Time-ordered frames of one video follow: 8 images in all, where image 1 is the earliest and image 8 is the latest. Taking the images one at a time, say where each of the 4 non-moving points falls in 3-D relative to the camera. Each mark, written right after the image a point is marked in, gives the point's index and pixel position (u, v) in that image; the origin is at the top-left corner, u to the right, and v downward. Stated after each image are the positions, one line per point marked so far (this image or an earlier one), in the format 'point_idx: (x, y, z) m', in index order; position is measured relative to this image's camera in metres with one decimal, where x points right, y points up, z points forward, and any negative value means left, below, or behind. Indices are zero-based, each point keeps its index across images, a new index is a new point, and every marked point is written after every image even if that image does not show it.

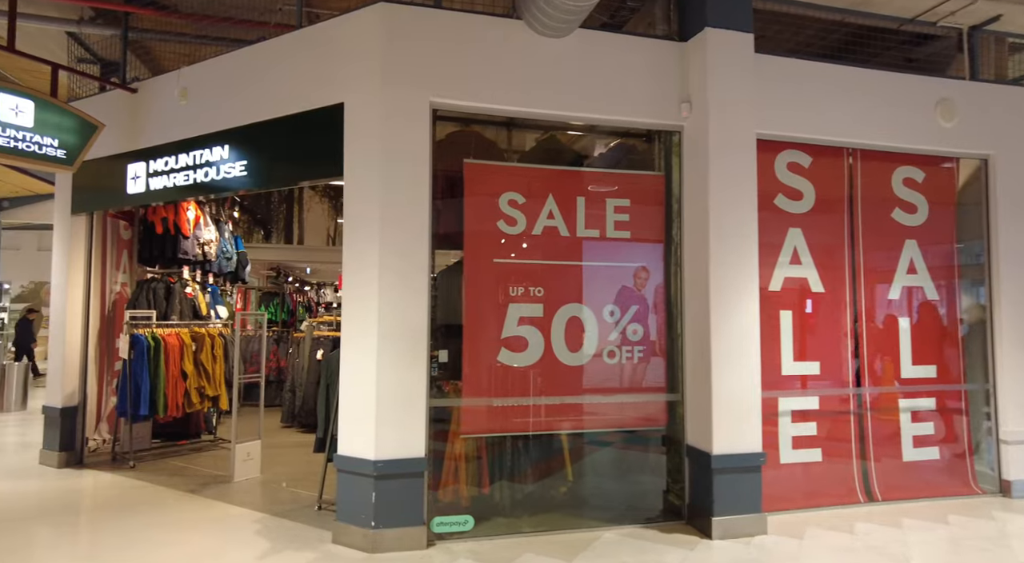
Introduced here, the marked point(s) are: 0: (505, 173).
0: (0.0, +0.8, +4.1) m
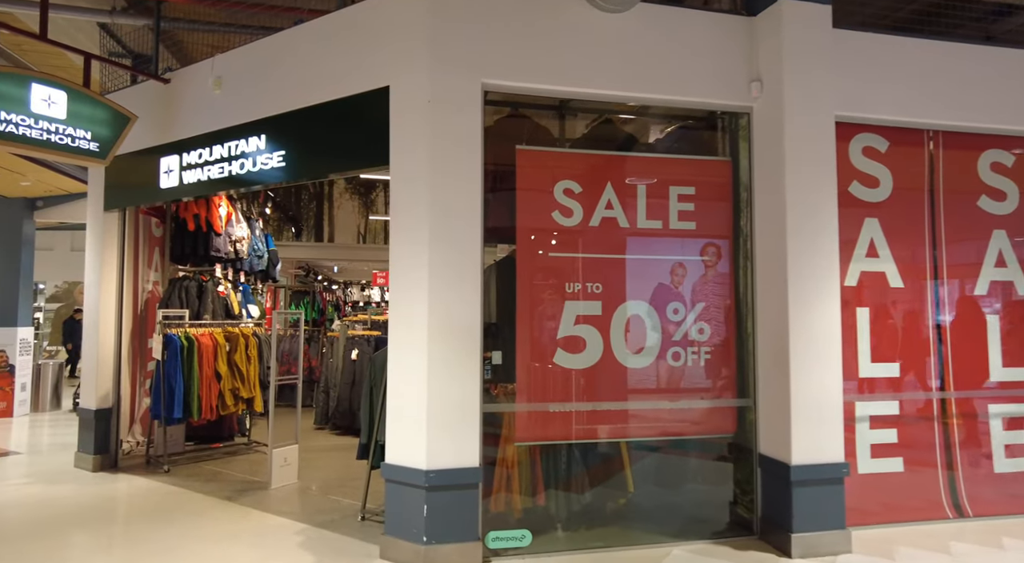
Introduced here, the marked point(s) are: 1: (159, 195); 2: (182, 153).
0: (+0.3, +0.8, +3.8) m
1: (-3.0, +0.7, +5.0) m
2: (-2.7, +1.1, +4.8) m
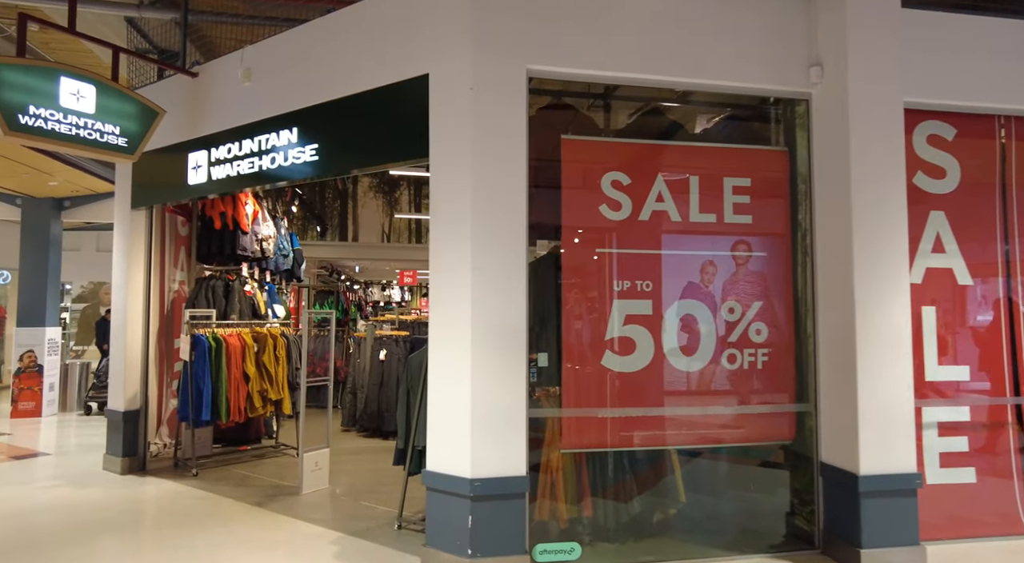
0: (+0.6, +0.8, +3.6) m
1: (-2.7, +0.8, +4.9) m
2: (-2.4, +1.1, +4.6) m
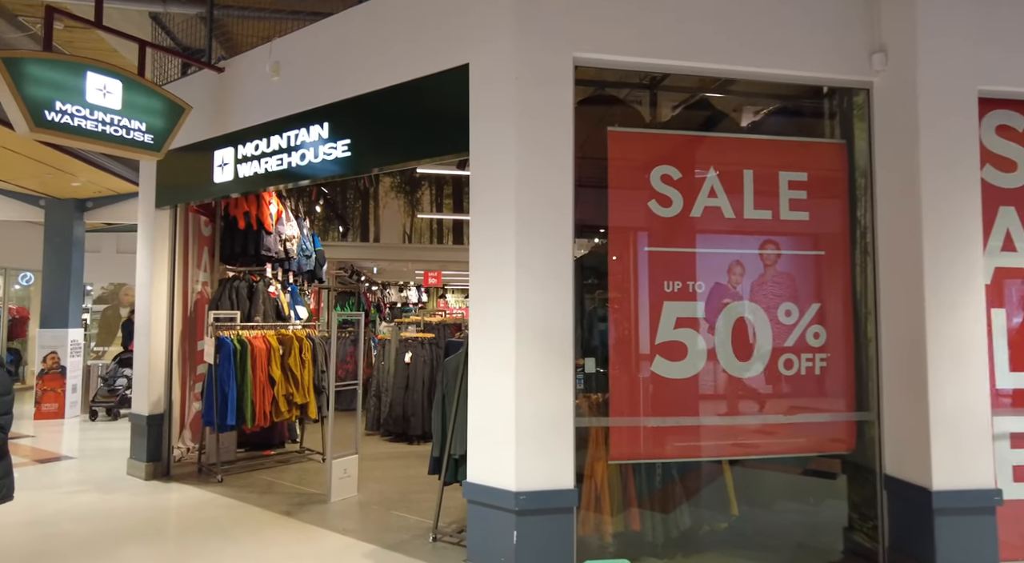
0: (+0.8, +0.8, +3.4) m
1: (-2.5, +0.8, +4.7) m
2: (-2.1, +1.1, +4.5) m
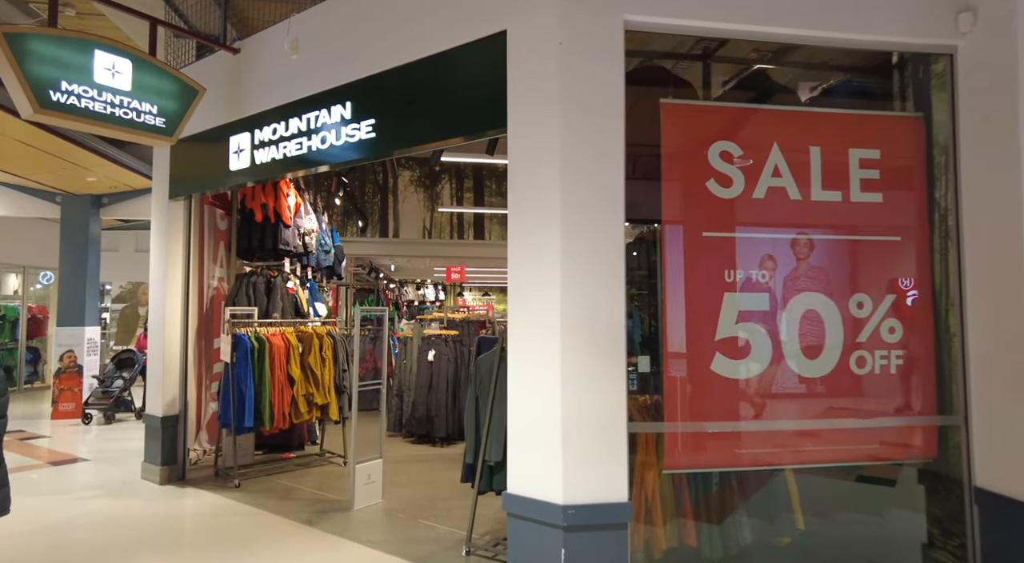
0: (+1.1, +0.9, +3.1) m
1: (-2.2, +0.8, +4.5) m
2: (-1.9, +1.1, +4.2) m
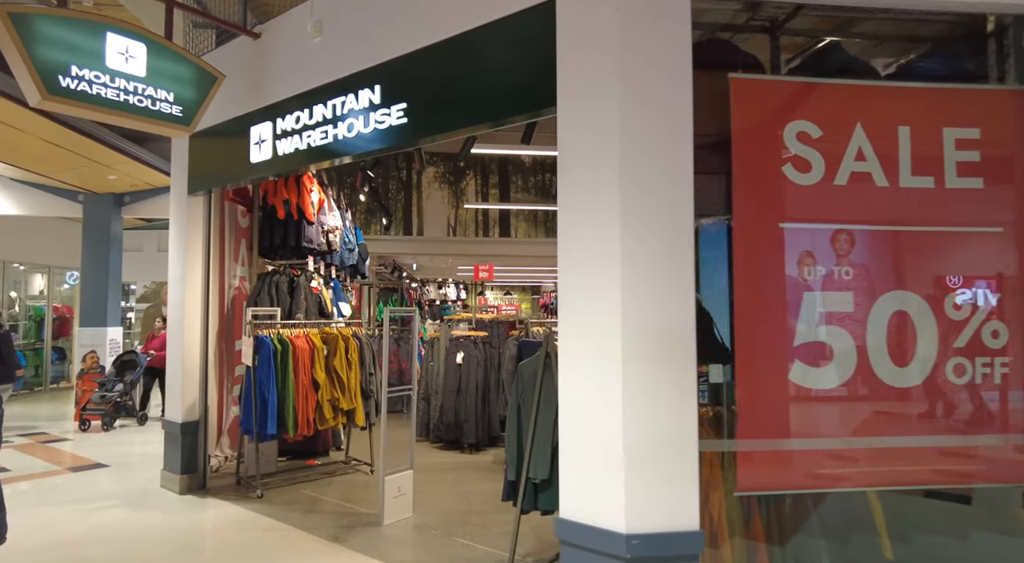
0: (+1.3, +0.9, +2.7) m
1: (-1.9, +0.8, +4.2) m
2: (-1.6, +1.1, +4.0) m
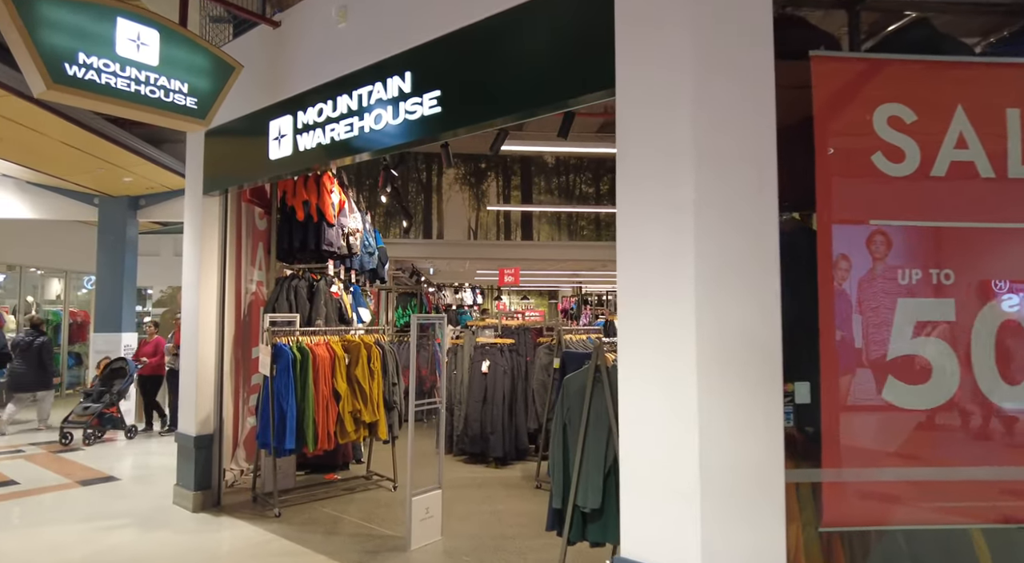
0: (+1.5, +0.9, +2.4) m
1: (-1.7, +0.8, +4.0) m
2: (-1.4, +1.1, +3.7) m
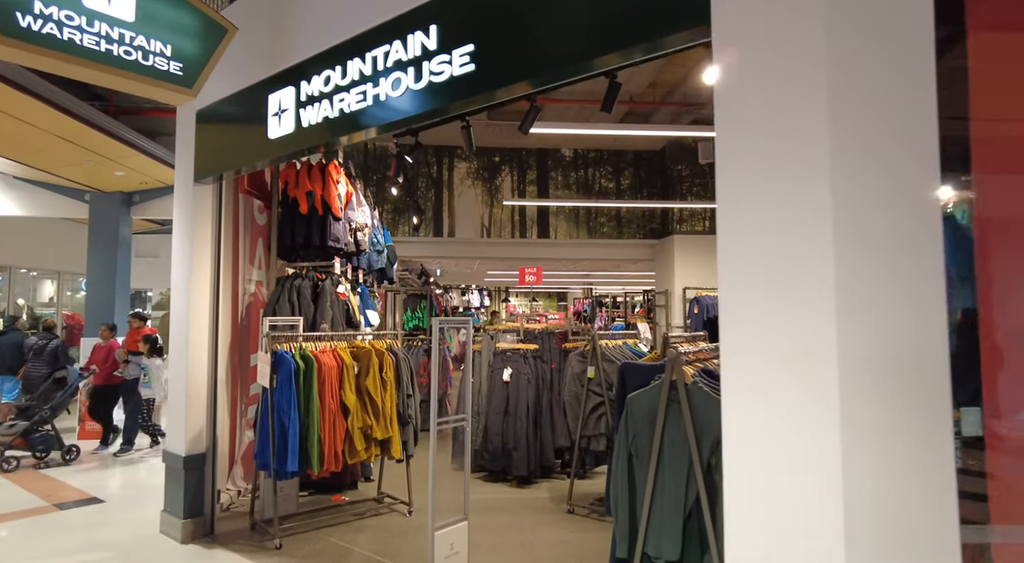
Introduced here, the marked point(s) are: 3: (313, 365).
0: (+1.7, +0.9, +1.9) m
1: (-1.5, +0.8, +3.5) m
2: (-1.2, +1.1, +3.2) m
3: (-1.3, -0.6, +3.9) m
